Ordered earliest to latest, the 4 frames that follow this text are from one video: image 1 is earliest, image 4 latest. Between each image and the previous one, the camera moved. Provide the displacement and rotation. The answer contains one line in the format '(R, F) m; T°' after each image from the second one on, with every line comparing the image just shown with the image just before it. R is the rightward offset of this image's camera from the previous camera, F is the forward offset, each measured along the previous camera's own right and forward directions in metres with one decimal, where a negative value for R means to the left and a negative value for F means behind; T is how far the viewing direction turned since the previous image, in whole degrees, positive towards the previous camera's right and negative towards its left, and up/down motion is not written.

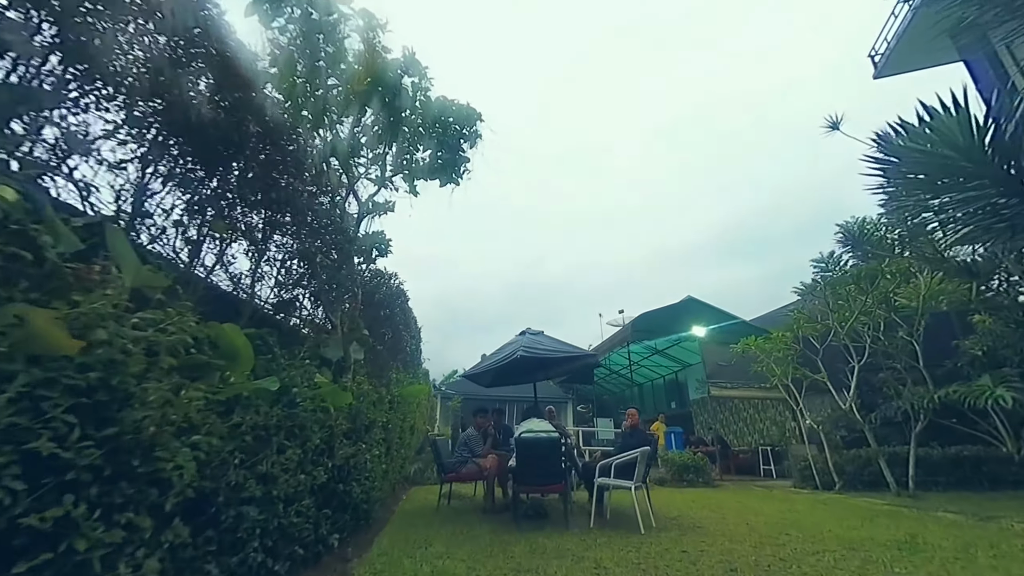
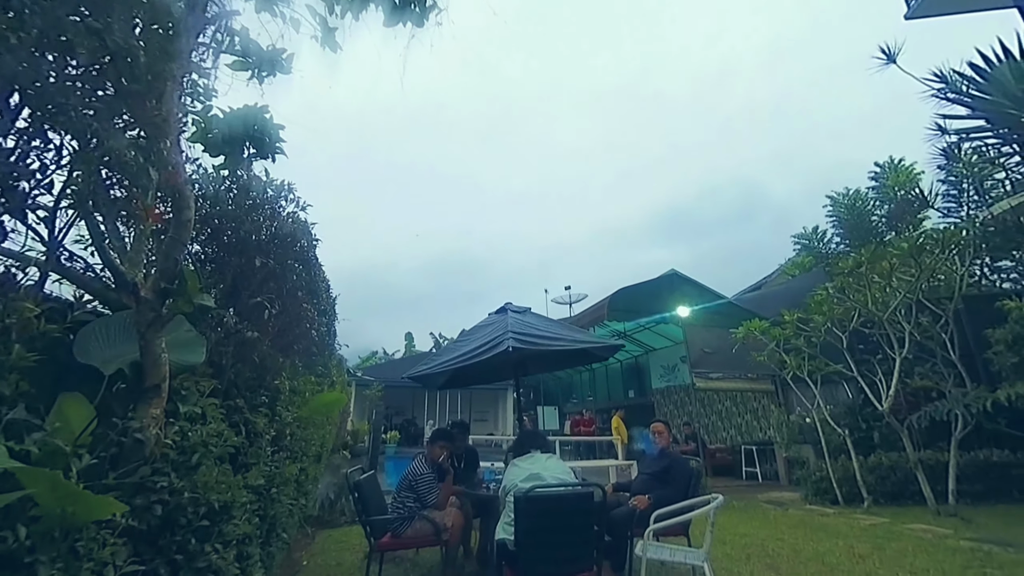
(-0.5, +2.6) m; +9°
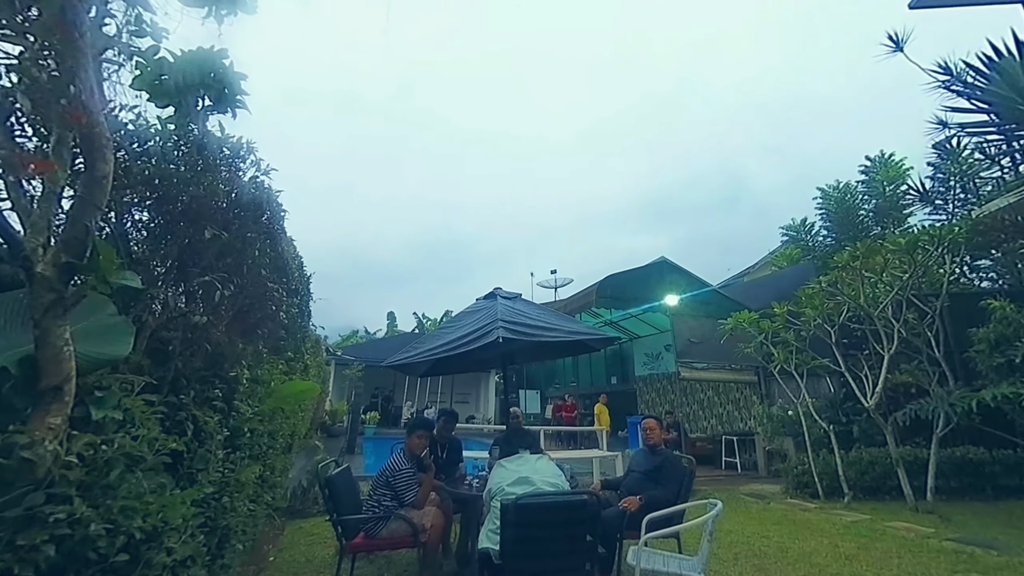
(-0.1, +0.3) m; +2°
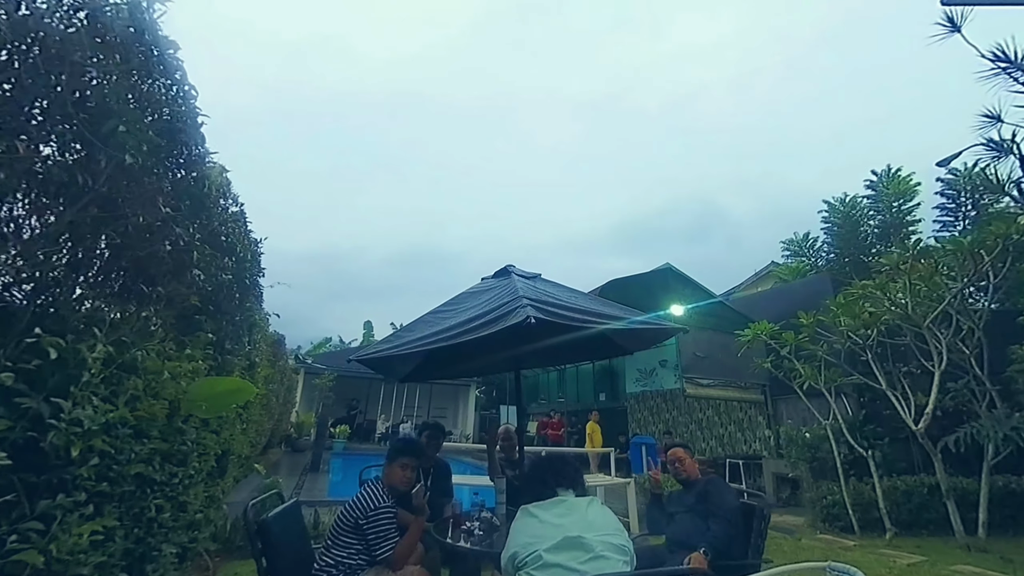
(-0.3, +1.1) m; +3°
